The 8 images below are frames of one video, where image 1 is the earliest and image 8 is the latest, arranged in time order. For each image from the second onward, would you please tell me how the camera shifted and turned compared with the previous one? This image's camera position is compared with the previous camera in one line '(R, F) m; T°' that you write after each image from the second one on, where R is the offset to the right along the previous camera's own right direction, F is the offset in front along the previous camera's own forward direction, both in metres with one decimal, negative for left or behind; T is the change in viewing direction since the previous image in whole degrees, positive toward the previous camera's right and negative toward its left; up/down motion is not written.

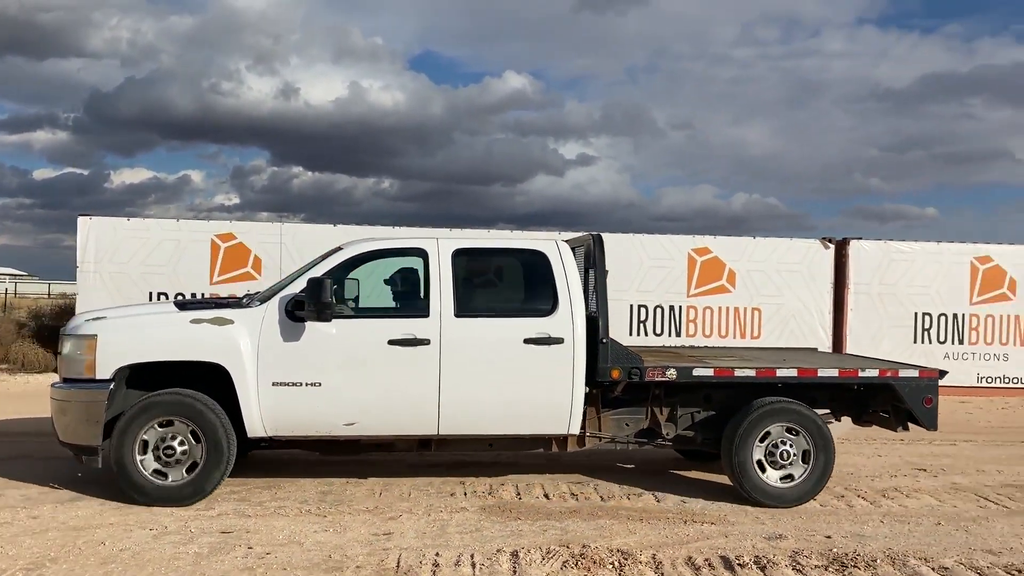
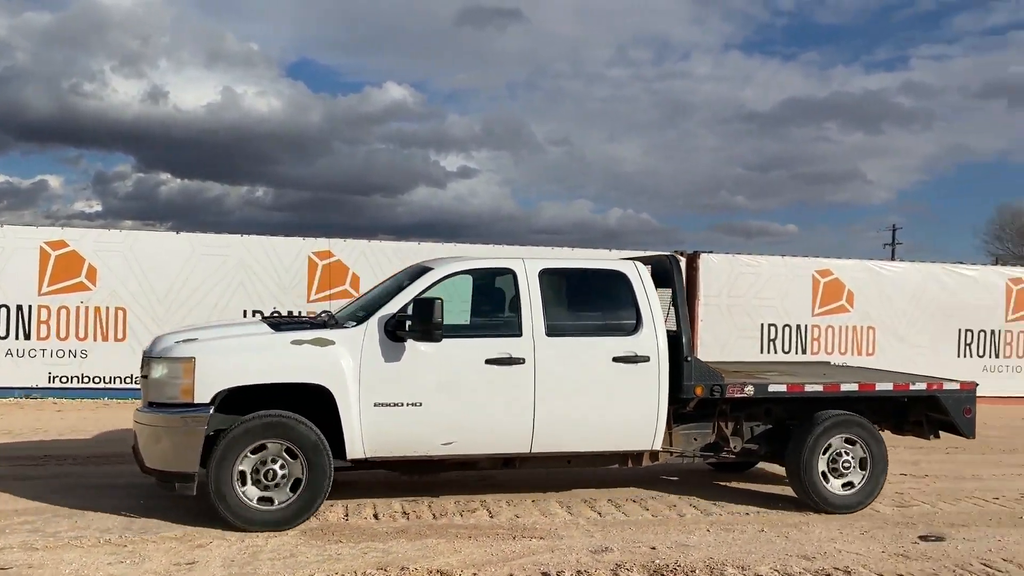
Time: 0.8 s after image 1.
(-0.9, 0.0) m; +8°
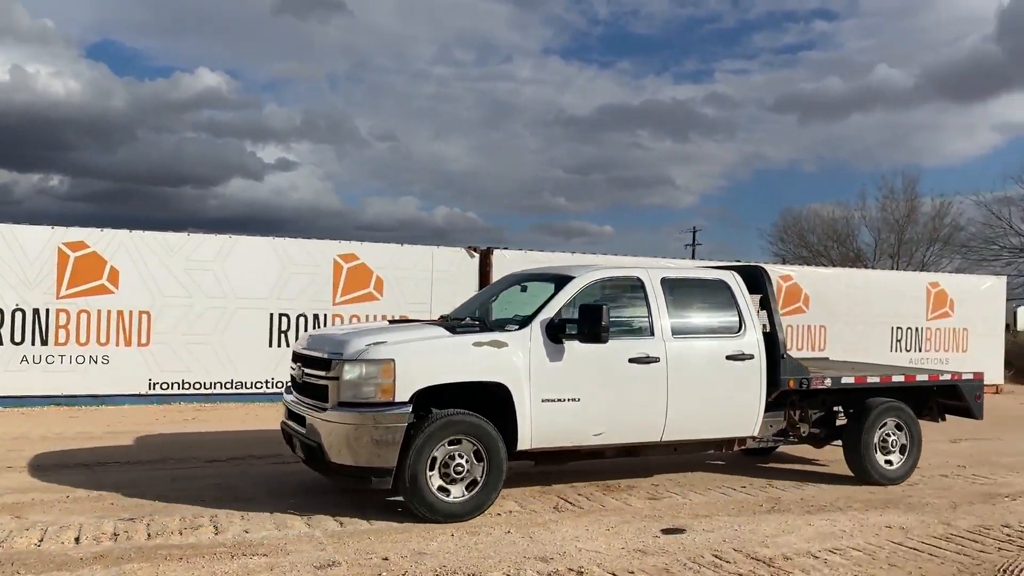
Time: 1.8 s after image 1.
(-1.5, -0.3) m; +11°
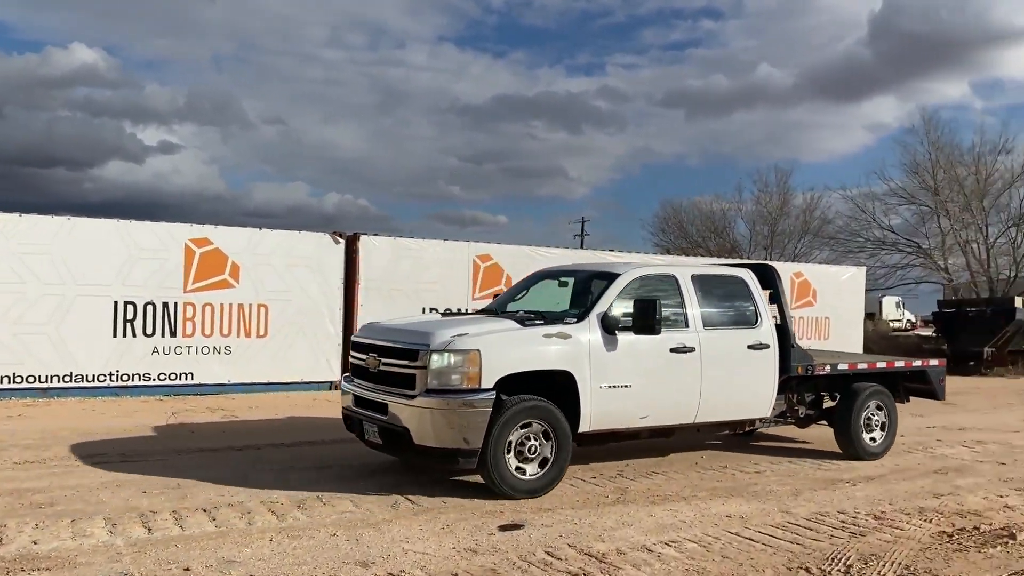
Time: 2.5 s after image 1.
(-0.8, -0.3) m; +7°
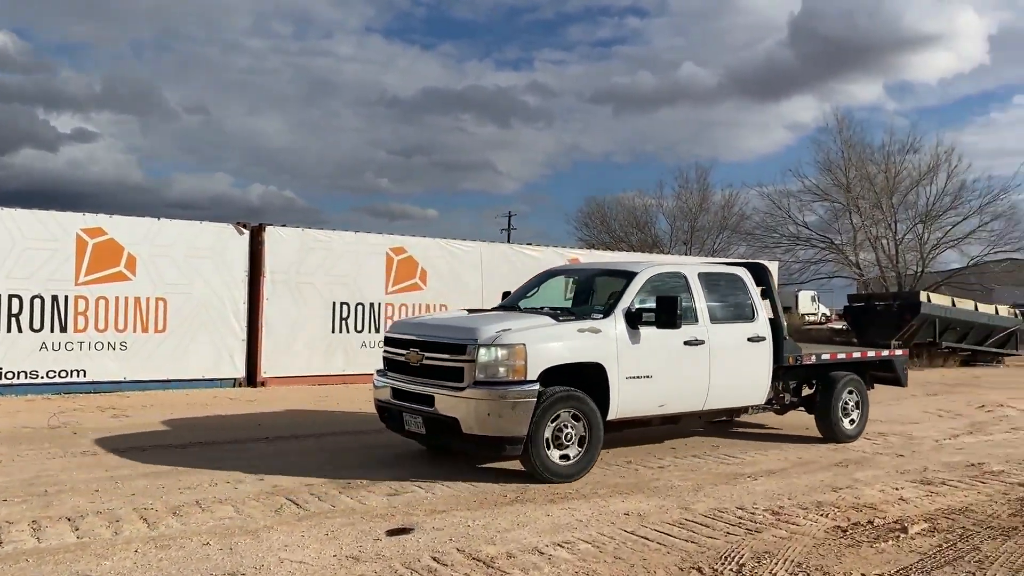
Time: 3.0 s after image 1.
(-0.5, -0.3) m; +4°
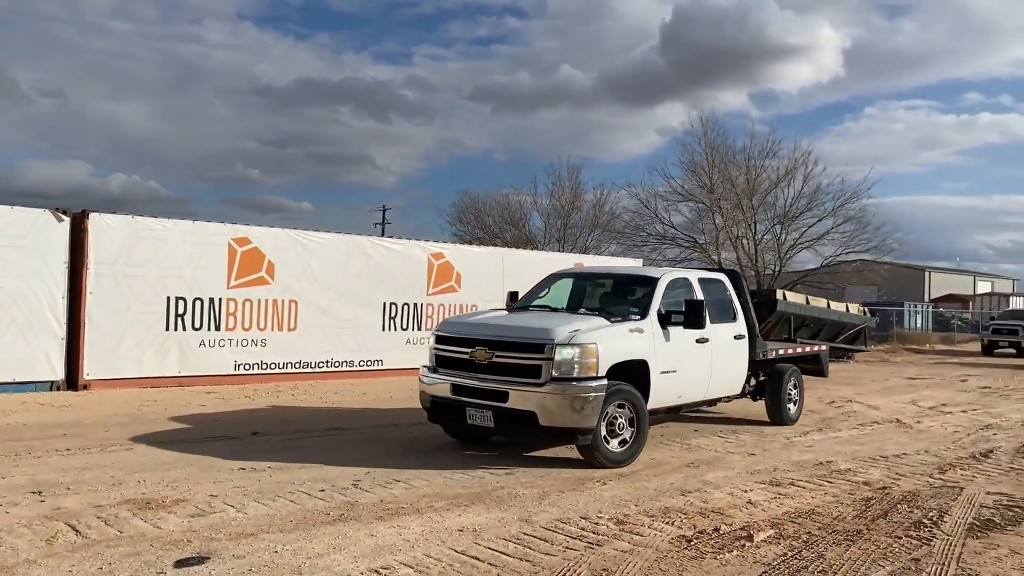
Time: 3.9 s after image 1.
(-0.1, +0.4) m; +8°
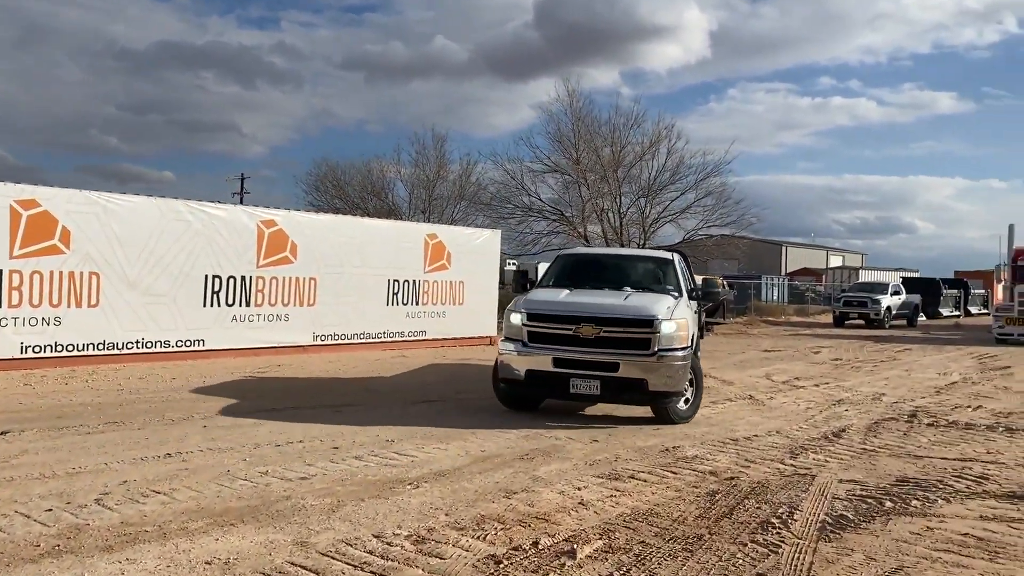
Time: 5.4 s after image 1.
(+1.4, +3.0) m; +8°
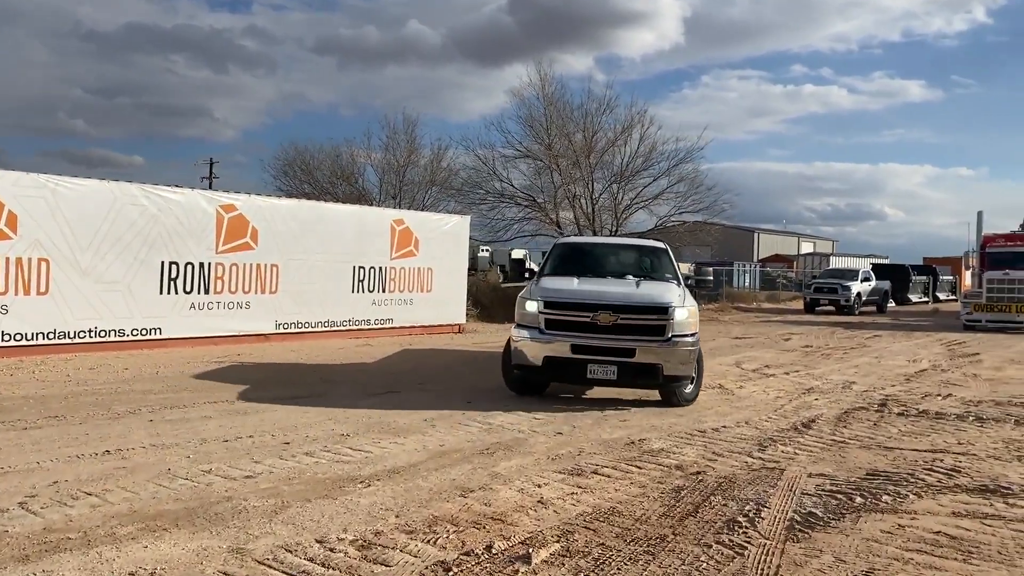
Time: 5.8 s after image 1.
(-1.2, -4.8) m; +2°
